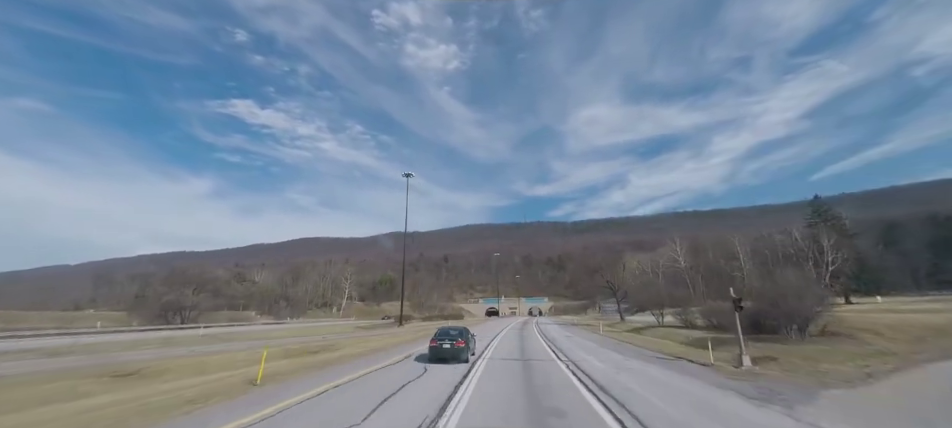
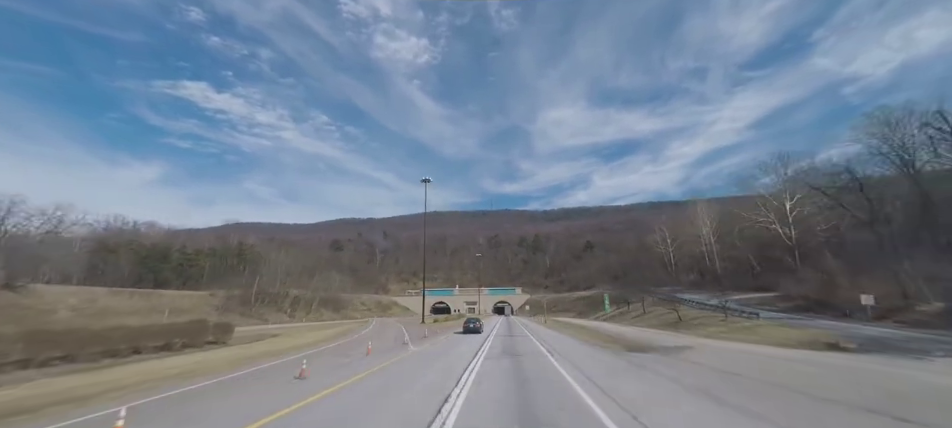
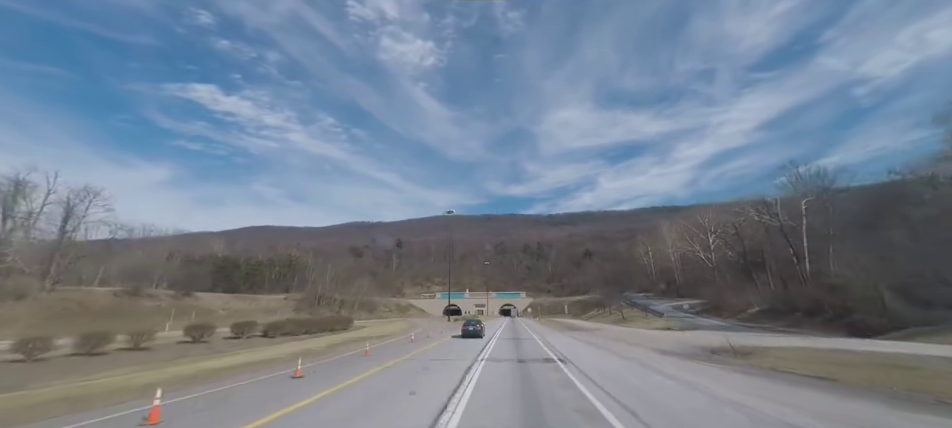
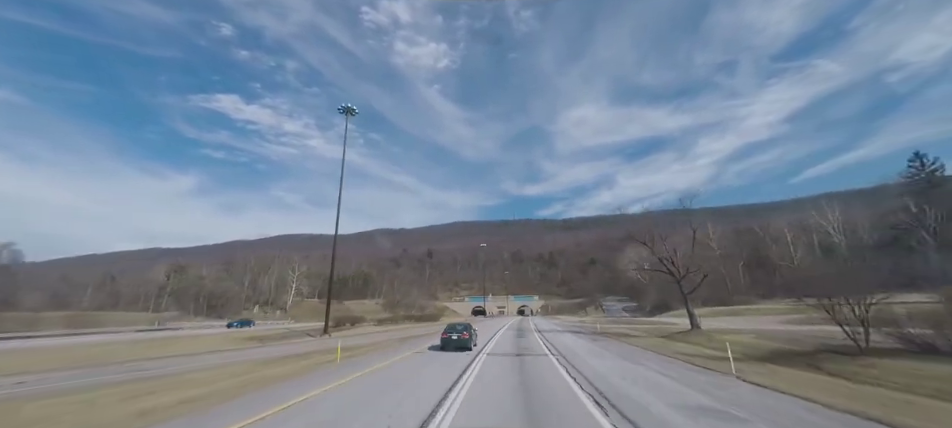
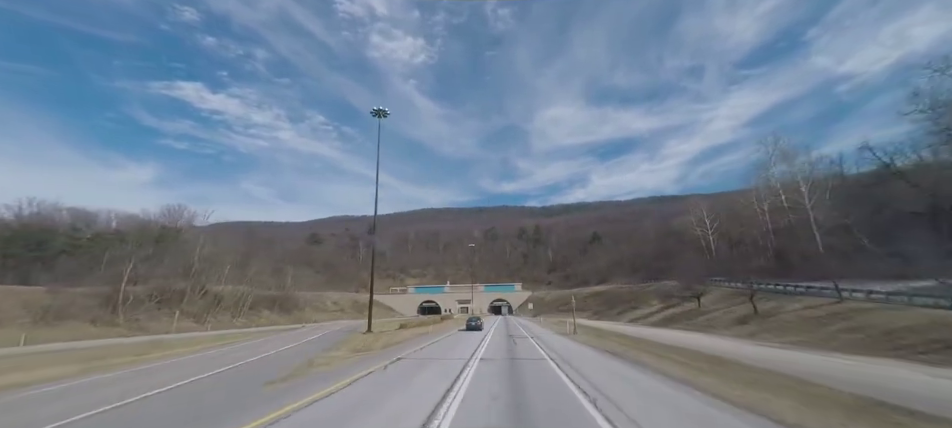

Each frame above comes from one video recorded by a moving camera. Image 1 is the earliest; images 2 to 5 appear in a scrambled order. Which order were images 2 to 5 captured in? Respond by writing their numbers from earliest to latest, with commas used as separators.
4, 3, 2, 5
